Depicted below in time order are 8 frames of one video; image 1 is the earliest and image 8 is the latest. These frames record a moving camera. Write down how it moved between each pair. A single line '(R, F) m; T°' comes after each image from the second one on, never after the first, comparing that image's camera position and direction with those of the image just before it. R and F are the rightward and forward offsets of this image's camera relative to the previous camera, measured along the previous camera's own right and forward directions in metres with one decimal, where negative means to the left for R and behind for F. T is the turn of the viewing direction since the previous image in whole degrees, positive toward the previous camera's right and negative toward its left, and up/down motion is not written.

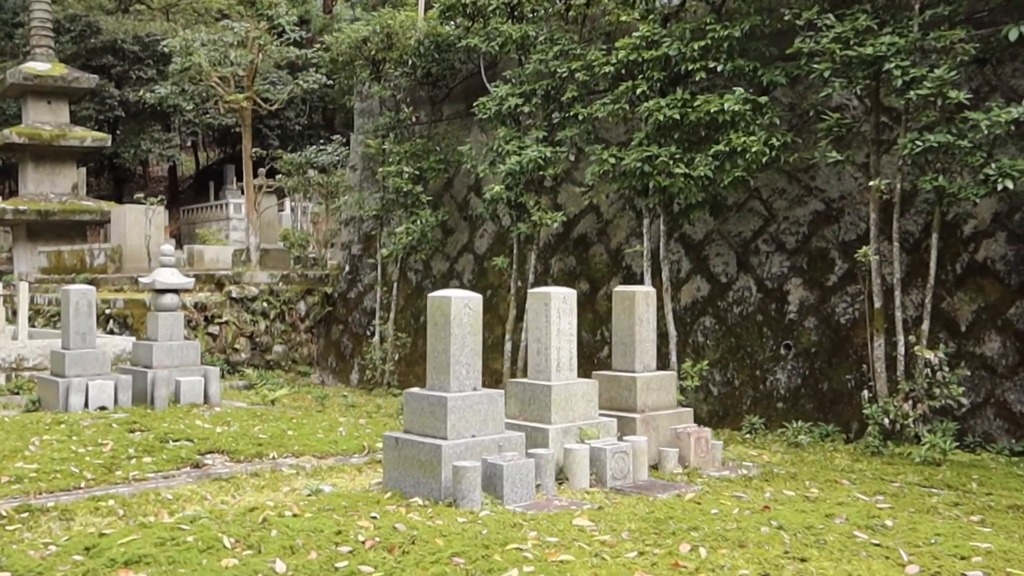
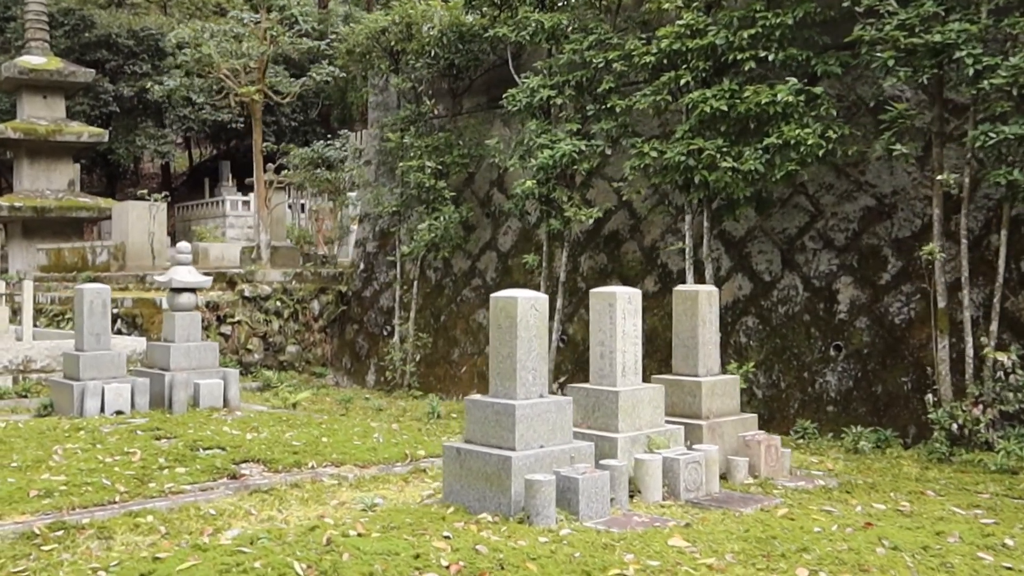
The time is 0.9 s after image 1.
(-0.3, +0.3) m; +1°
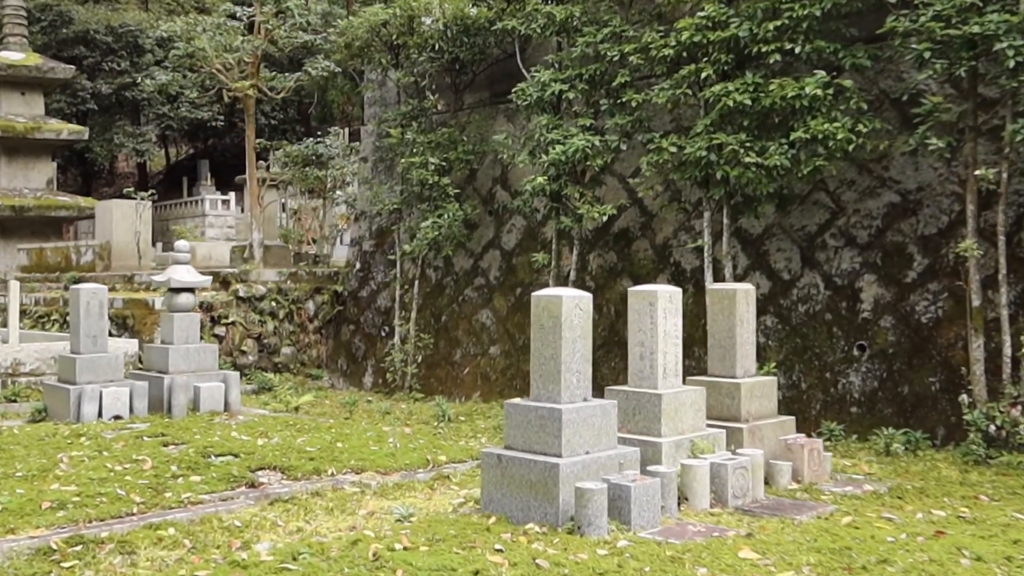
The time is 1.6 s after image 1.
(-0.3, +0.2) m; +1°
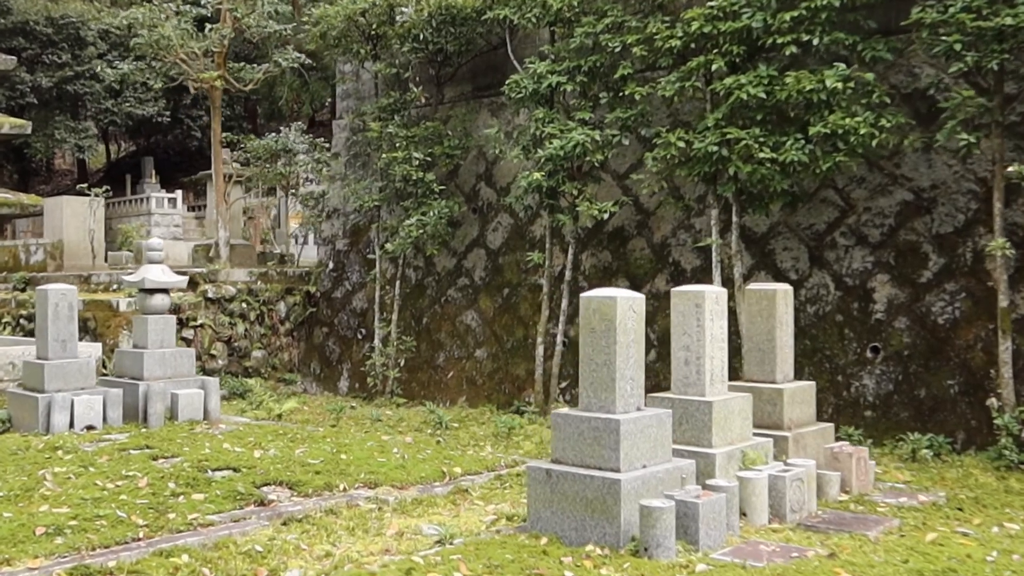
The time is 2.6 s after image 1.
(-0.4, +0.3) m; +3°
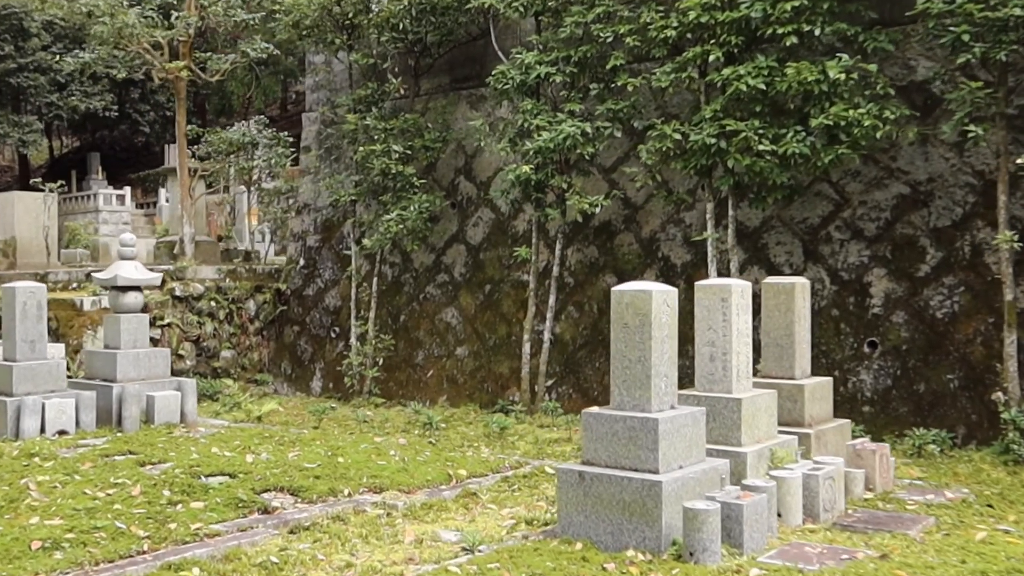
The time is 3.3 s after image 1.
(-0.3, +0.2) m; +3°
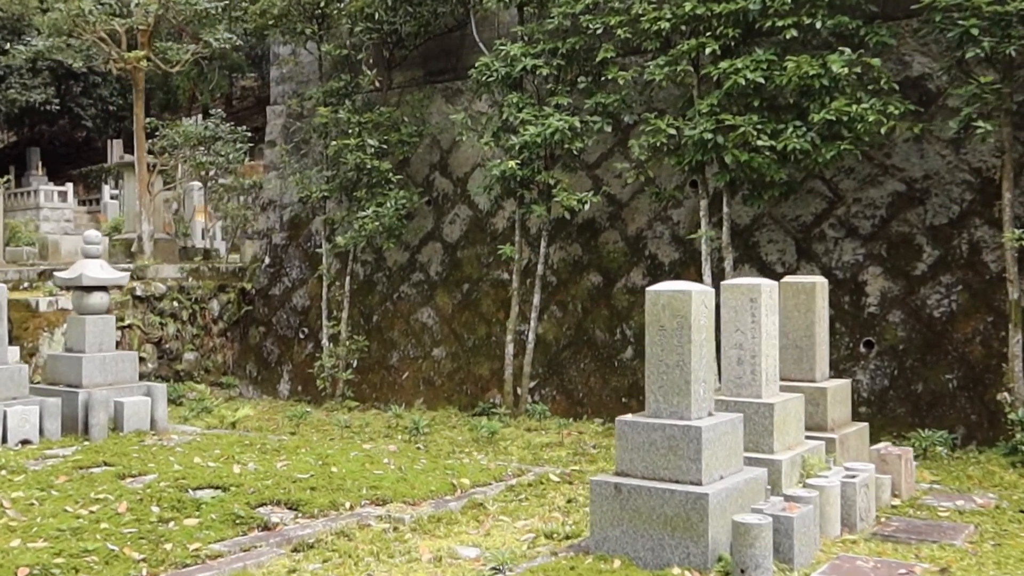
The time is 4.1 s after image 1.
(-0.3, +0.2) m; +3°
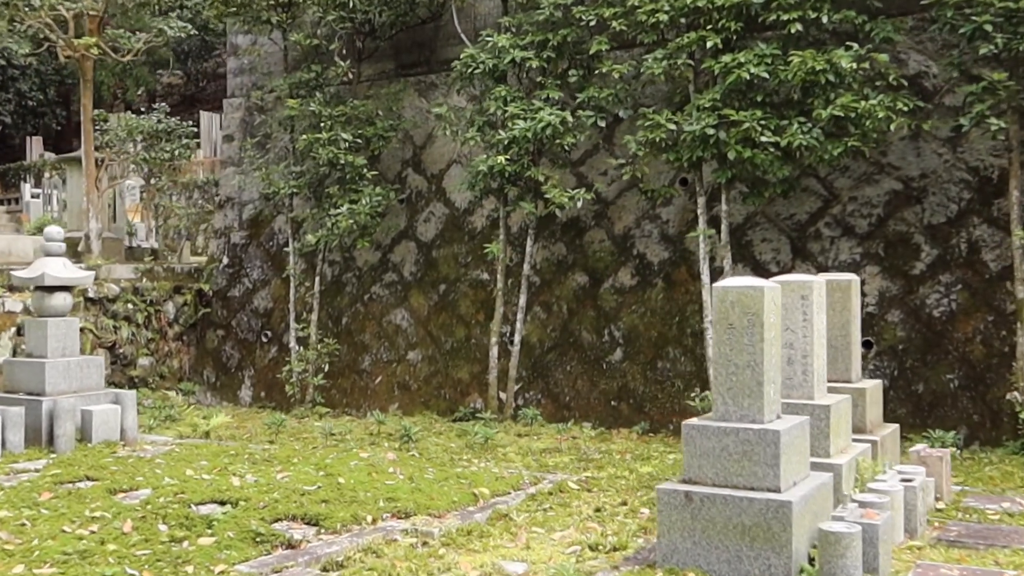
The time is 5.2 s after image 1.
(-0.4, +0.2) m; +4°
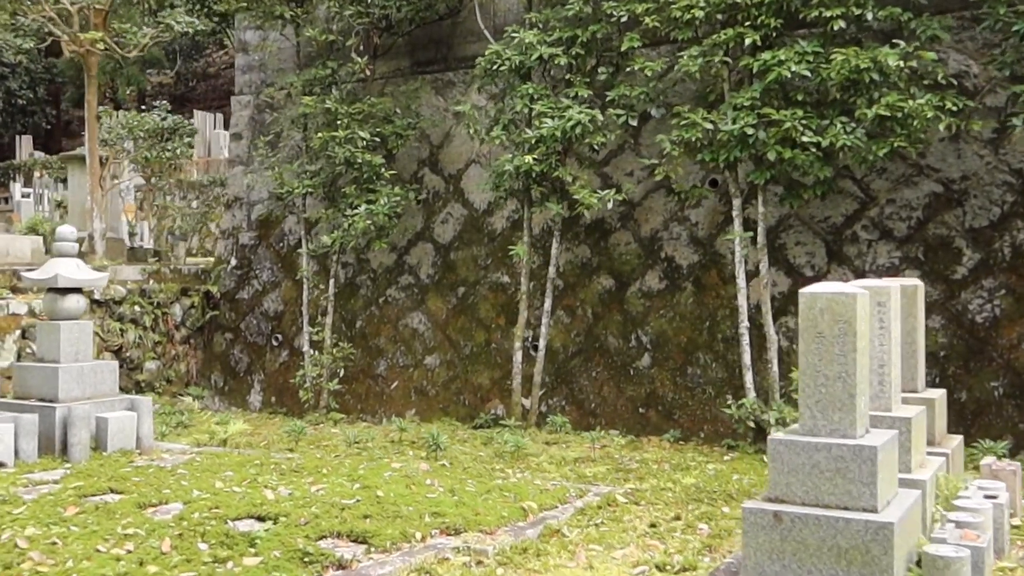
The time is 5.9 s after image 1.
(-0.3, +0.2) m; +1°
